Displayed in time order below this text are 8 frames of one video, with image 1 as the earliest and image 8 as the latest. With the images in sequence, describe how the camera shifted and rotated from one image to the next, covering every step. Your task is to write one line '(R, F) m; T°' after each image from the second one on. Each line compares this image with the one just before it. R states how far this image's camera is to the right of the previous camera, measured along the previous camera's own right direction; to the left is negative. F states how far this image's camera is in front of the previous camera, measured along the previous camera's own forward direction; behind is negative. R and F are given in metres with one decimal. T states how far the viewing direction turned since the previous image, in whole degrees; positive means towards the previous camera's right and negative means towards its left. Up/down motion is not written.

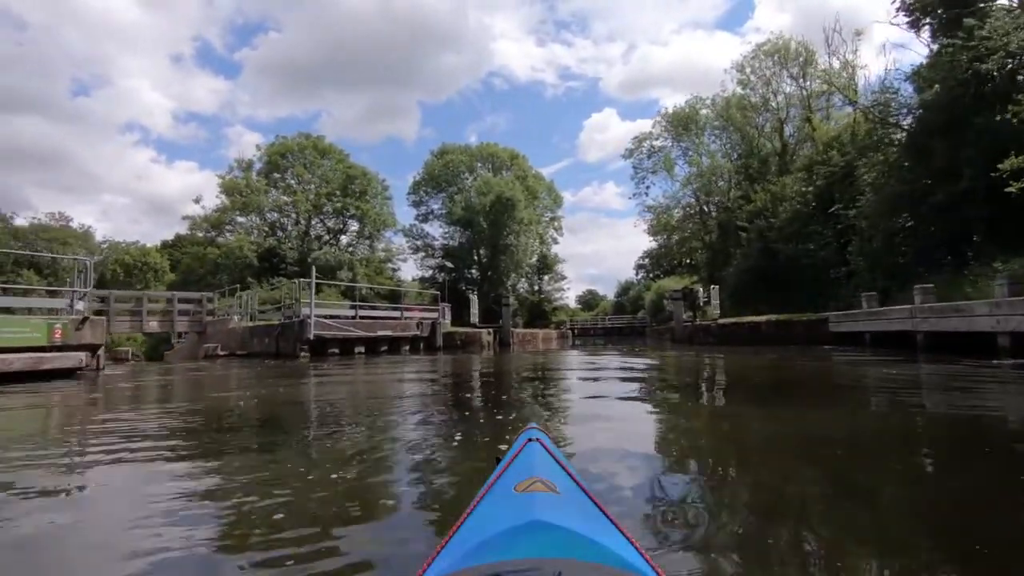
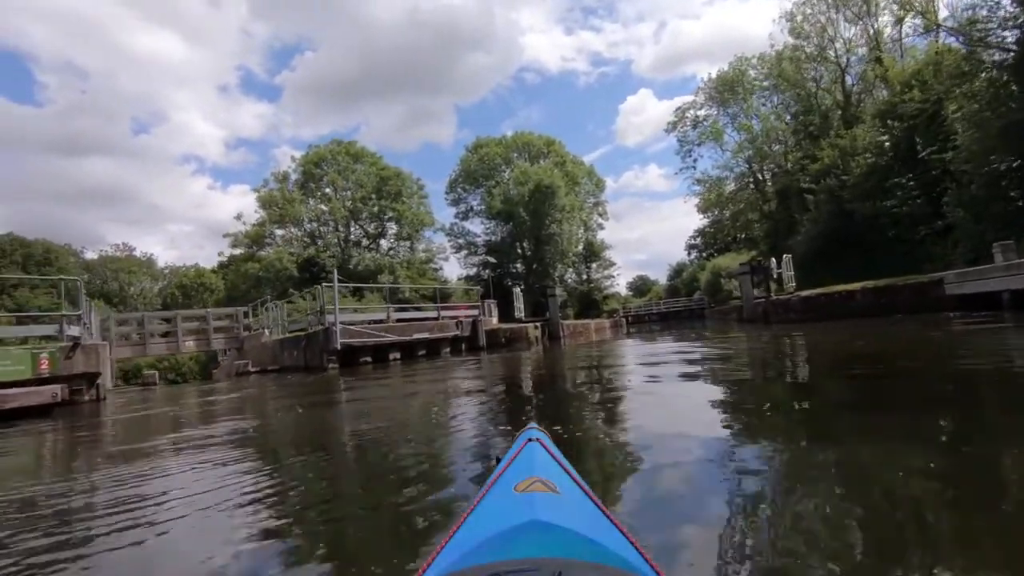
(+0.1, +1.2) m; -5°
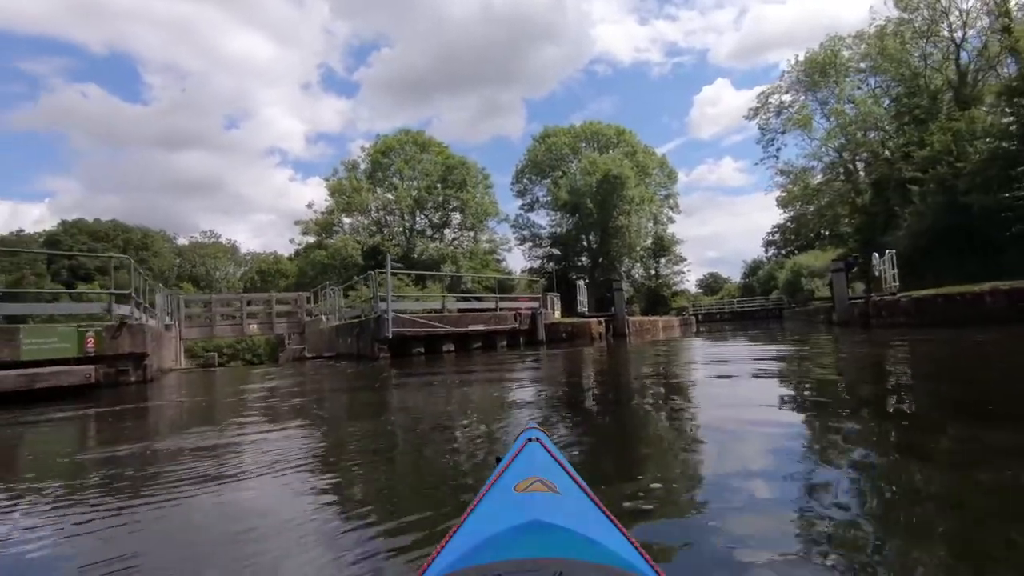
(0.0, +0.7) m; -7°
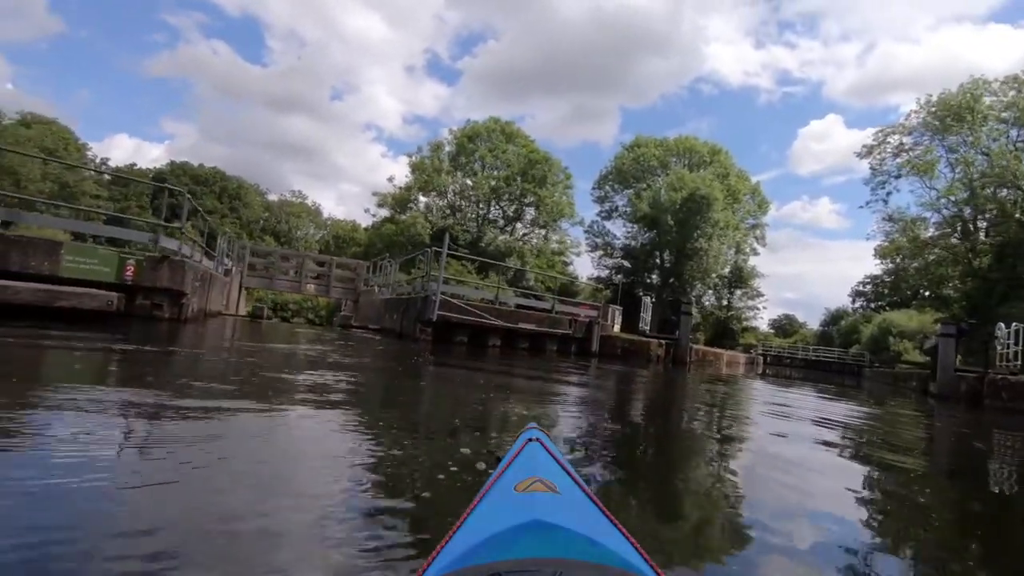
(+0.1, +0.7) m; -7°
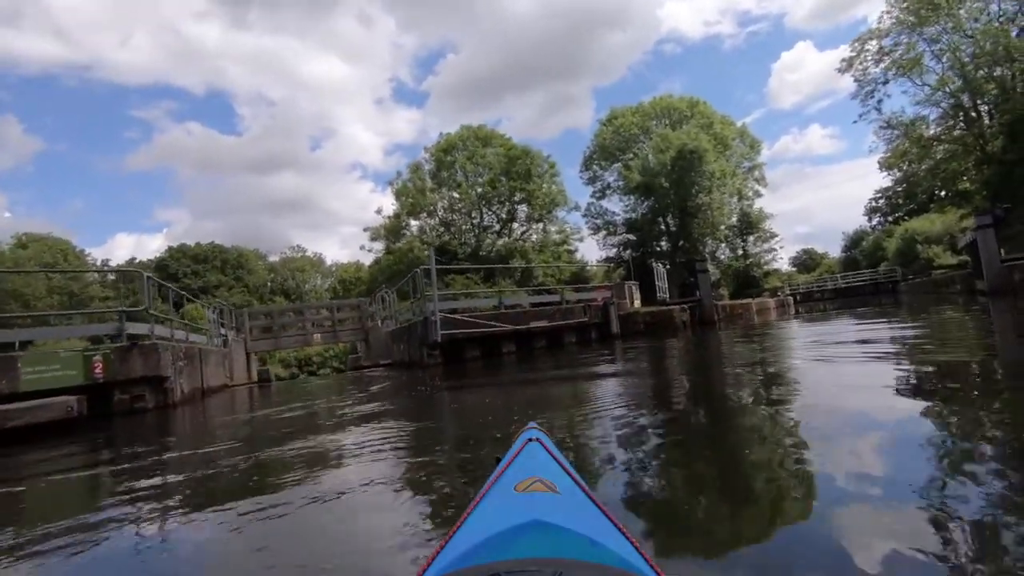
(+0.2, +0.5) m; -2°
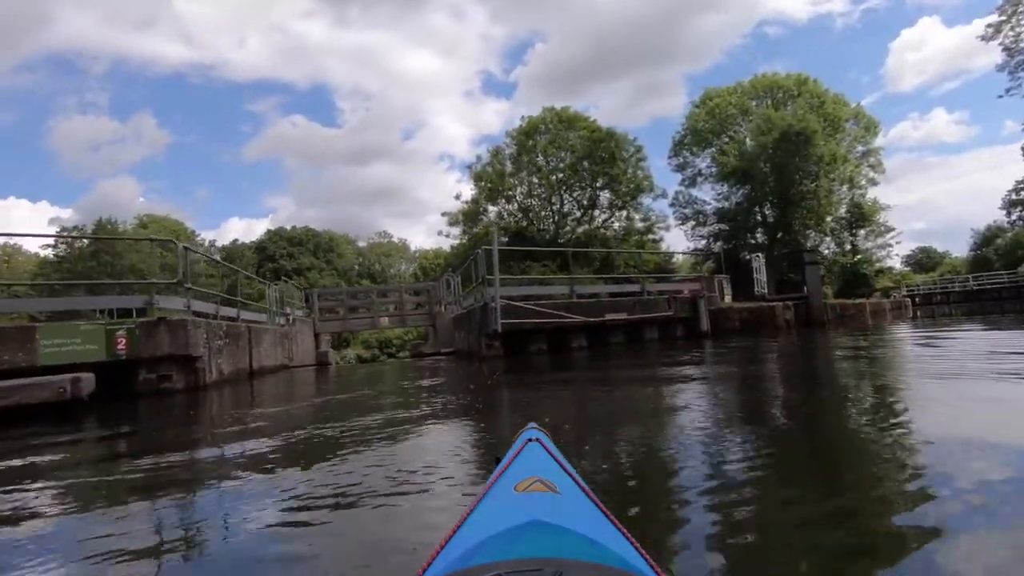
(+0.1, +1.0) m; -8°
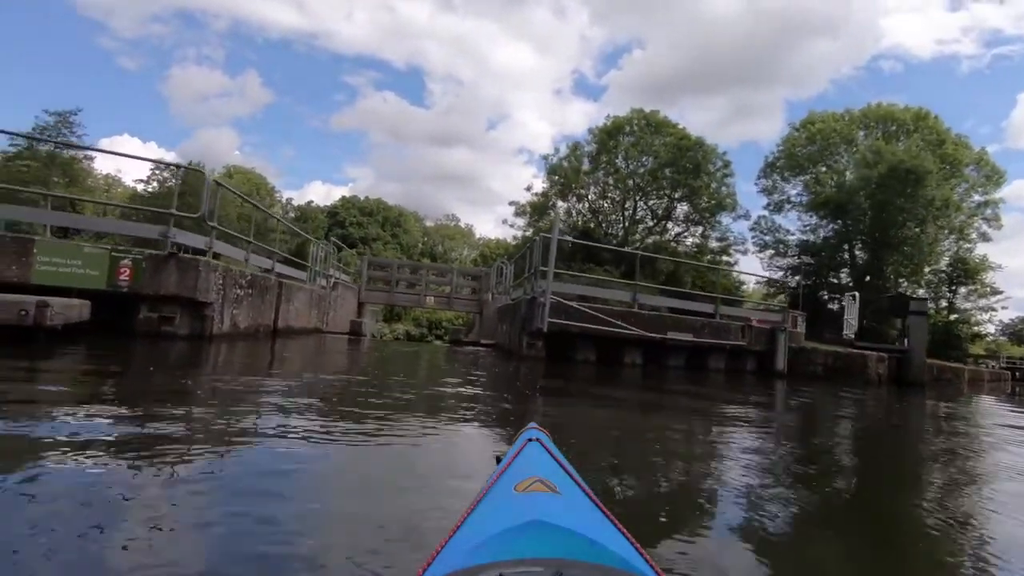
(0.0, +0.8) m; -6°
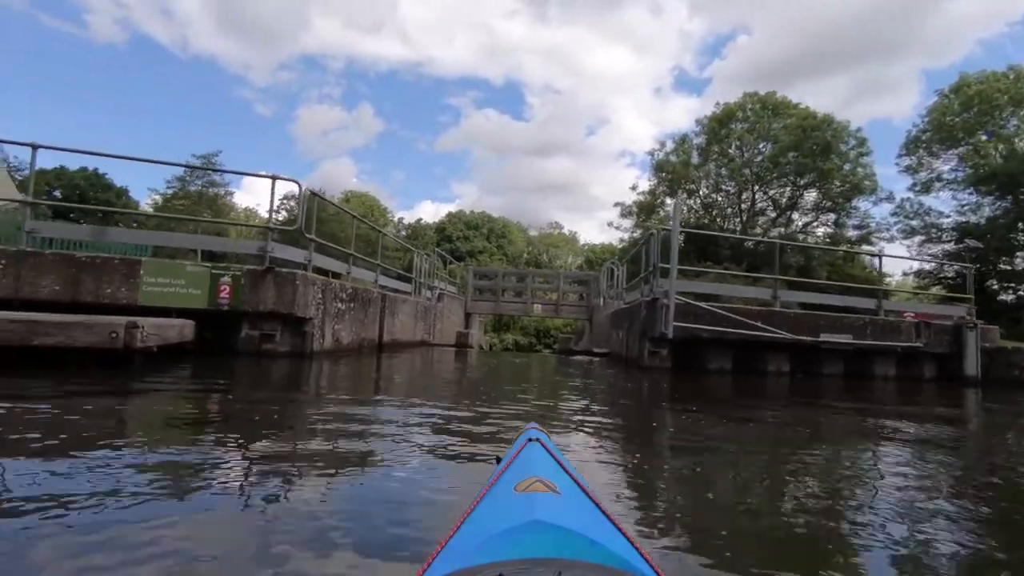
(-0.1, +0.6) m; -11°
